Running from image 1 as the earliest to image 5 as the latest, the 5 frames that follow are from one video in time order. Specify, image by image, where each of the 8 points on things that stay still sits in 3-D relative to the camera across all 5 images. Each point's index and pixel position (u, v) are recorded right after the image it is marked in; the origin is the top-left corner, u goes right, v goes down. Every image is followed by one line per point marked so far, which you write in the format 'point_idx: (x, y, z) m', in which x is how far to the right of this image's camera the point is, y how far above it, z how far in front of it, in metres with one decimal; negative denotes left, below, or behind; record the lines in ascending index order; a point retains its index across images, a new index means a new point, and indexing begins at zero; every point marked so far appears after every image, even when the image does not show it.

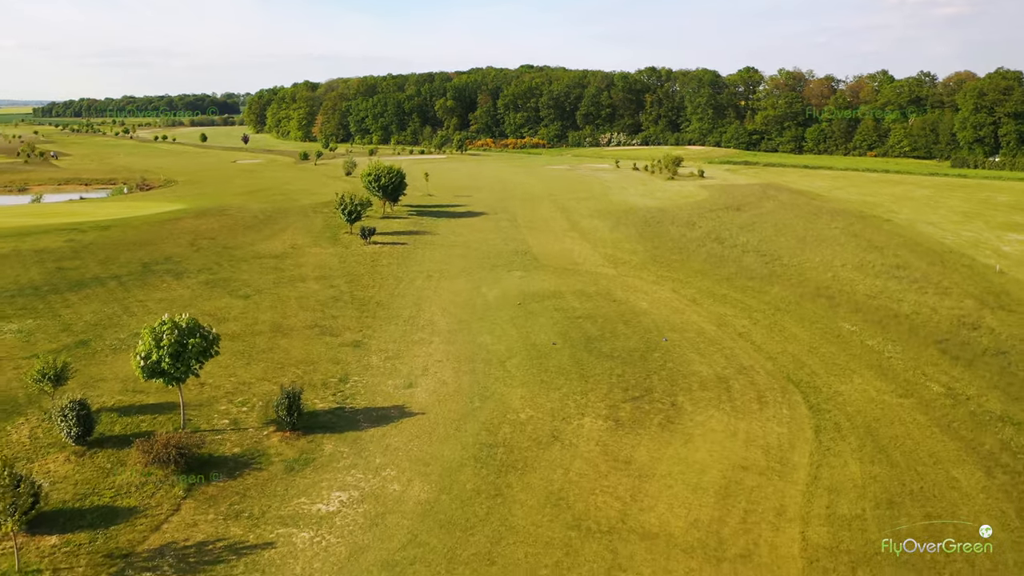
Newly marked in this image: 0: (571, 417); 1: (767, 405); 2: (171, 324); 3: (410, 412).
0: (+1.2, -2.7, +16.9) m
1: (+5.5, -2.5, +17.7) m
2: (-6.4, -0.7, +15.5) m
3: (-2.2, -2.6, +17.2) m
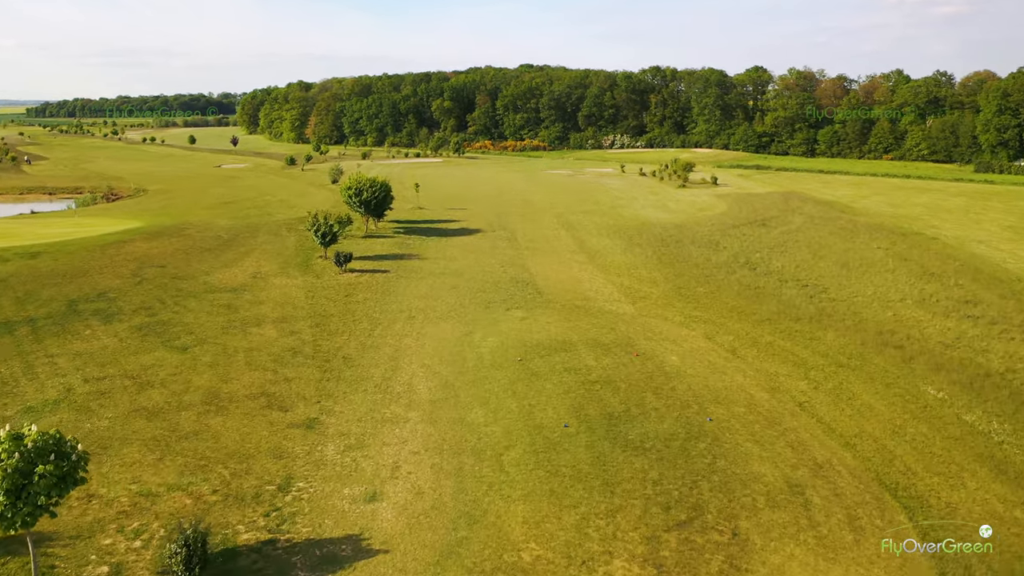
0: (+1.2, -4.0, +12.0) m
1: (+5.5, -3.8, +12.8) m
2: (-6.5, -2.0, +10.6) m
3: (-2.2, -3.9, +12.3) m
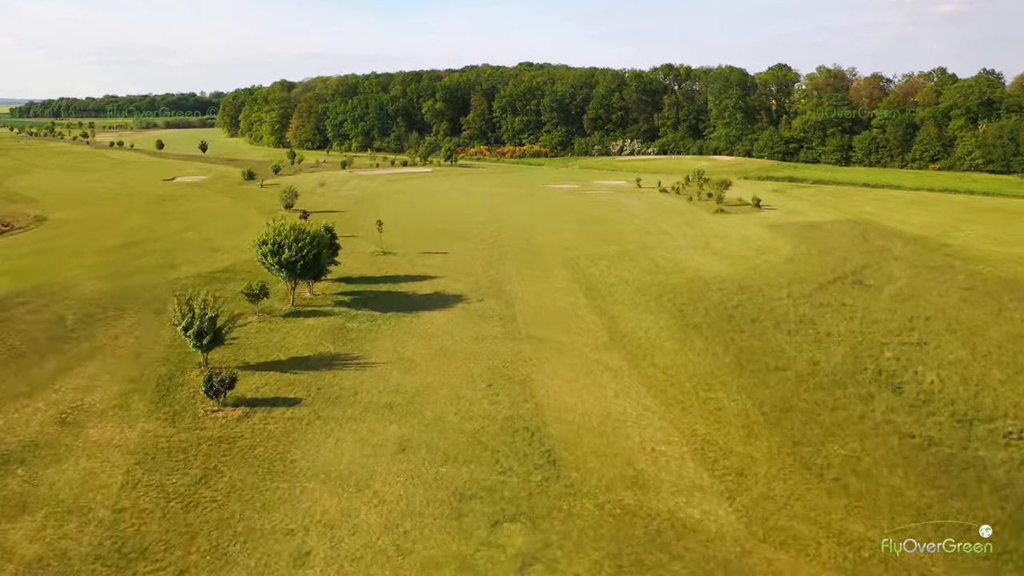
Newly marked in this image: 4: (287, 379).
0: (+1.1, -7.2, -0.3) m
1: (+5.4, -7.0, +0.5) m
2: (-6.6, -5.2, -1.7) m
3: (-2.3, -7.1, 0.0) m
4: (-5.4, -2.1, +19.6) m
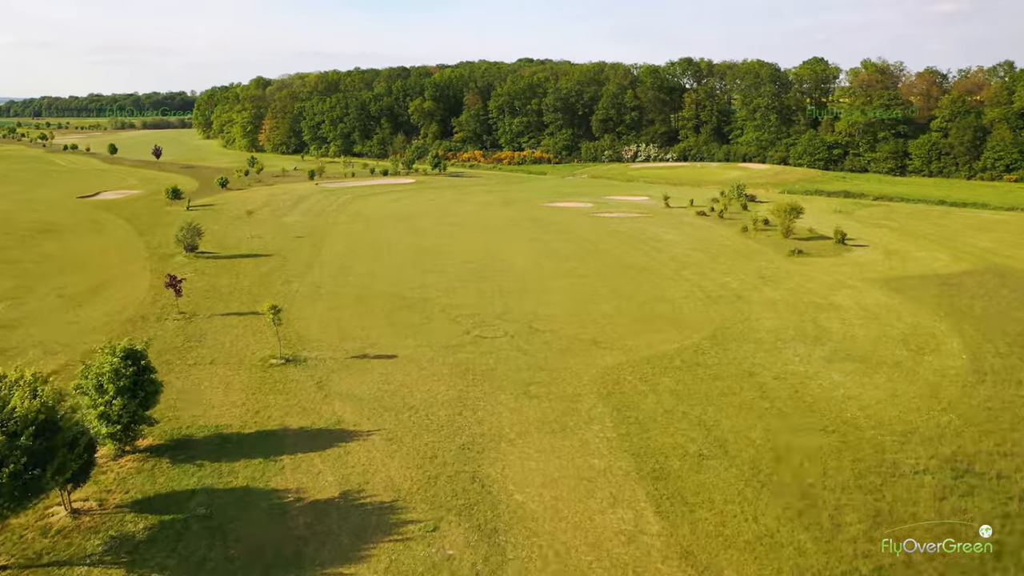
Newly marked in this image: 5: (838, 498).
0: (+0.9, -10.5, -15.2) m
1: (+5.2, -10.4, -14.3) m
2: (-6.7, -8.5, -16.6) m
3: (-2.5, -10.5, -14.8) m
4: (-5.6, -5.4, +4.8) m
5: (+5.5, -3.6, +14.0) m
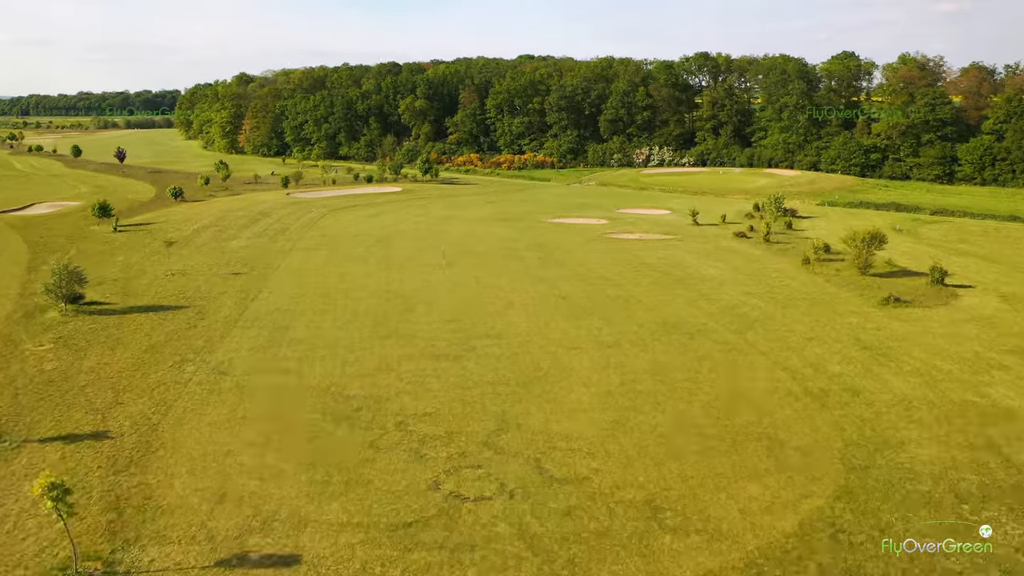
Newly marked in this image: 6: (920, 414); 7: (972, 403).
0: (+0.9, -12.7, -24.8) m
1: (+5.2, -12.5, -24.0) m
2: (-6.8, -10.7, -26.2) m
3: (-2.5, -12.6, -24.5) m
4: (-5.6, -7.5, -4.9) m
5: (+5.5, -5.7, +4.3) m
6: (+8.9, -2.8, +17.3) m
7: (+10.4, -2.7, +18.2) m
